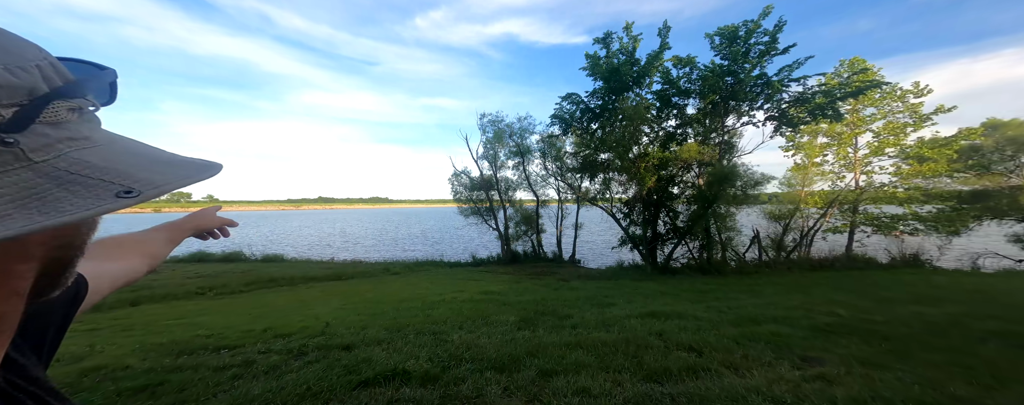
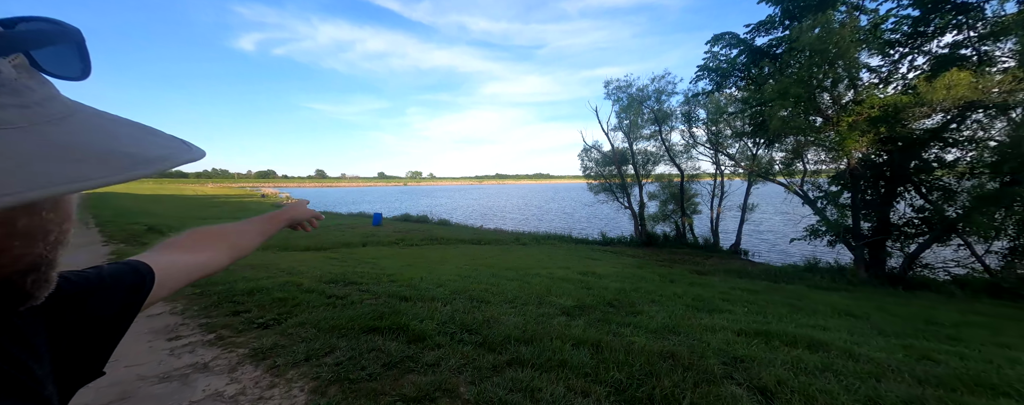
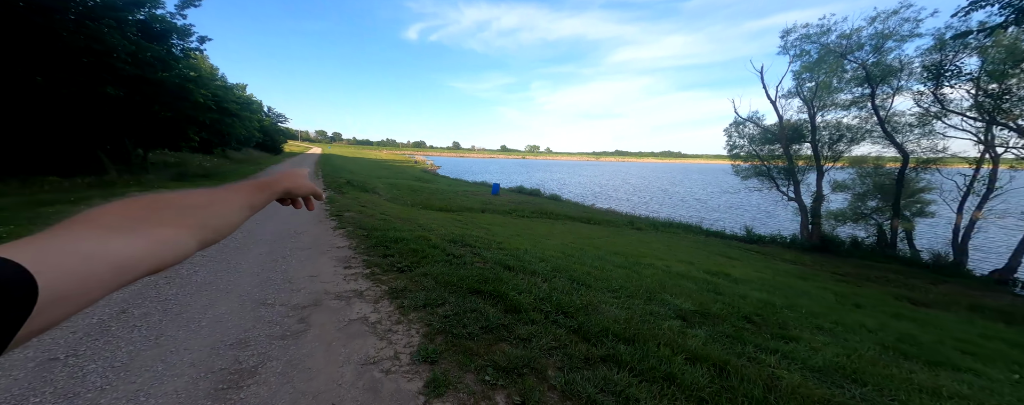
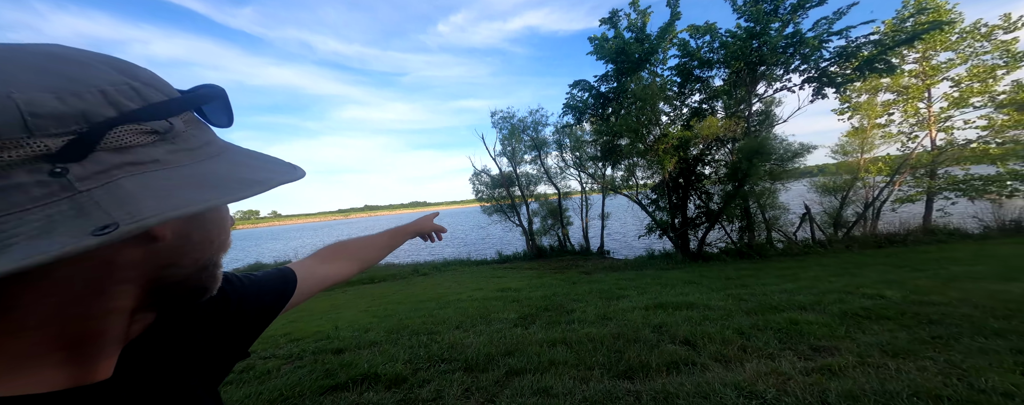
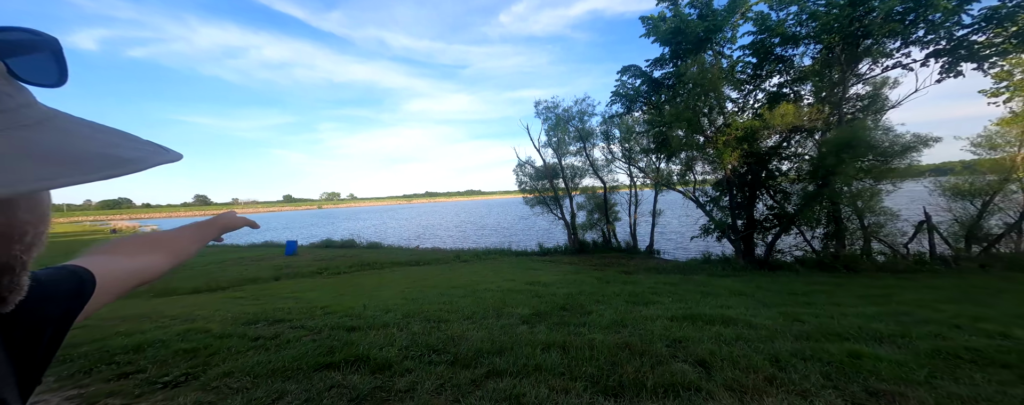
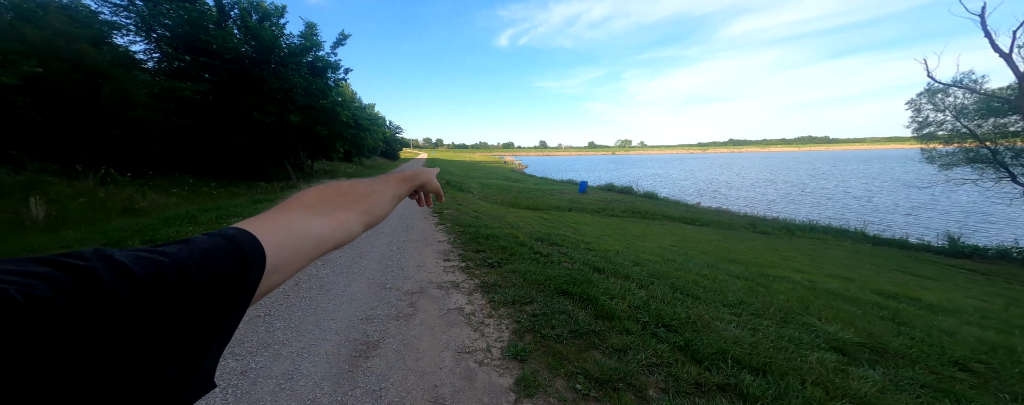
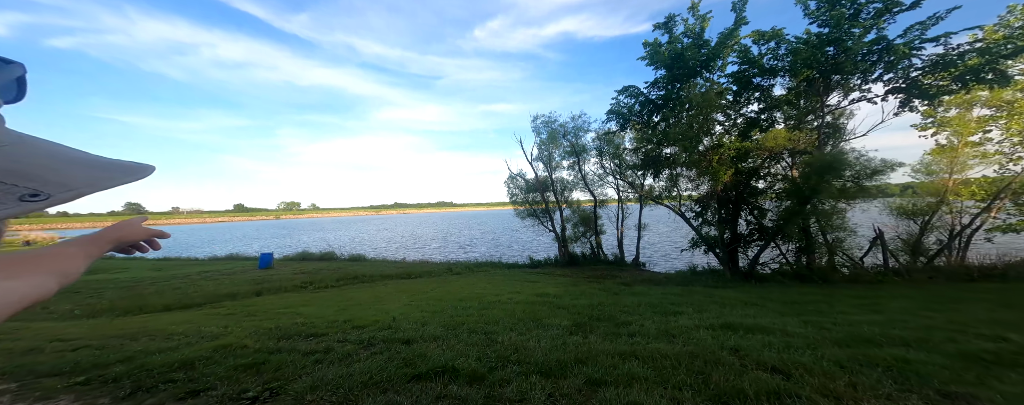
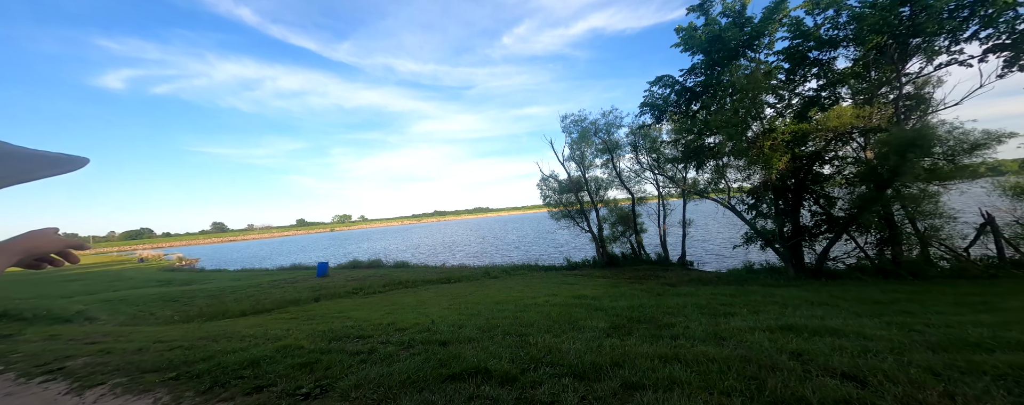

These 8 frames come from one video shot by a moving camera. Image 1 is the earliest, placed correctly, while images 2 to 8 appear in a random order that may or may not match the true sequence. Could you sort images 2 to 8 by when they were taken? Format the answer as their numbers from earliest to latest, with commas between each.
7, 8, 4, 5, 2, 3, 6
